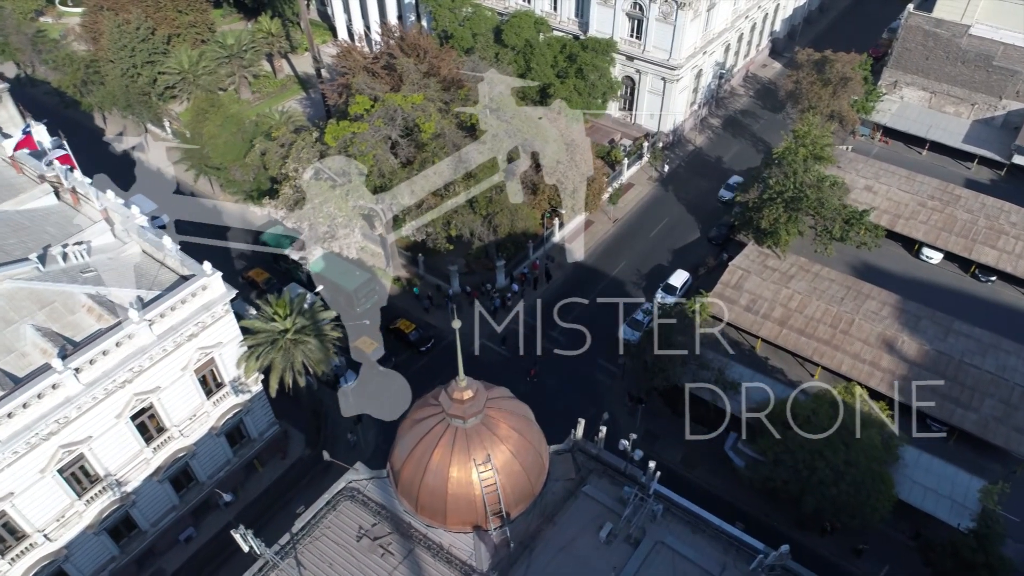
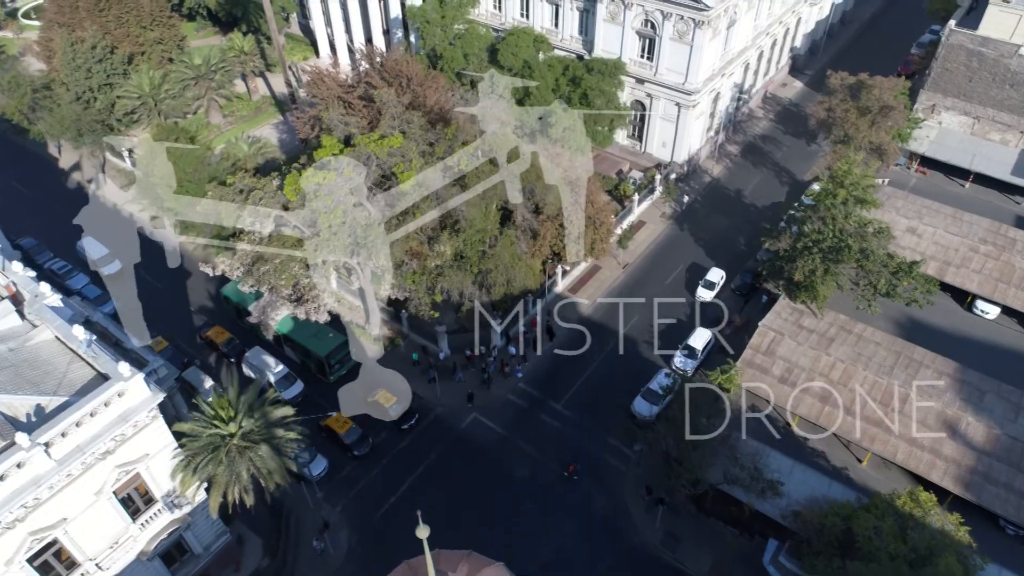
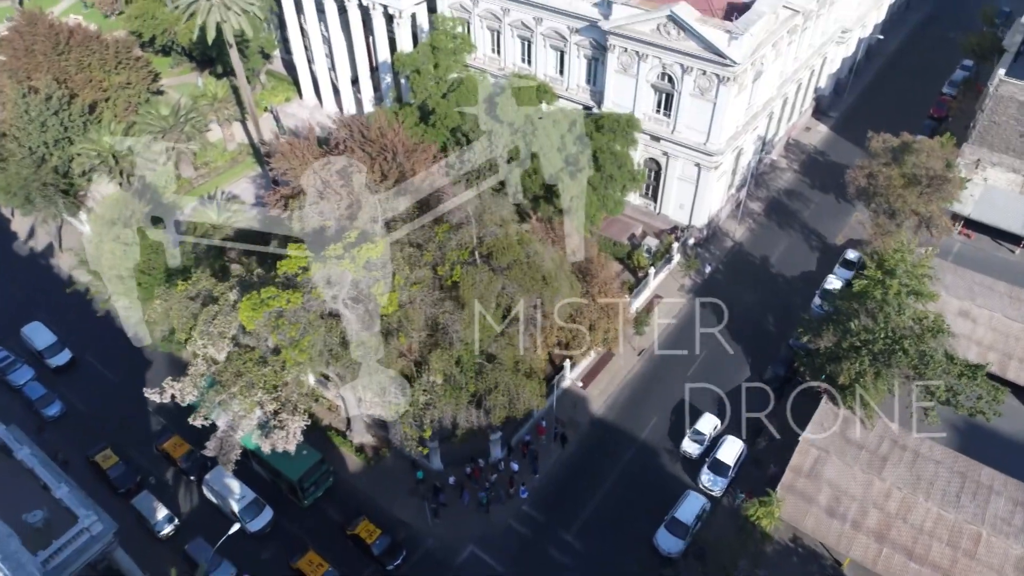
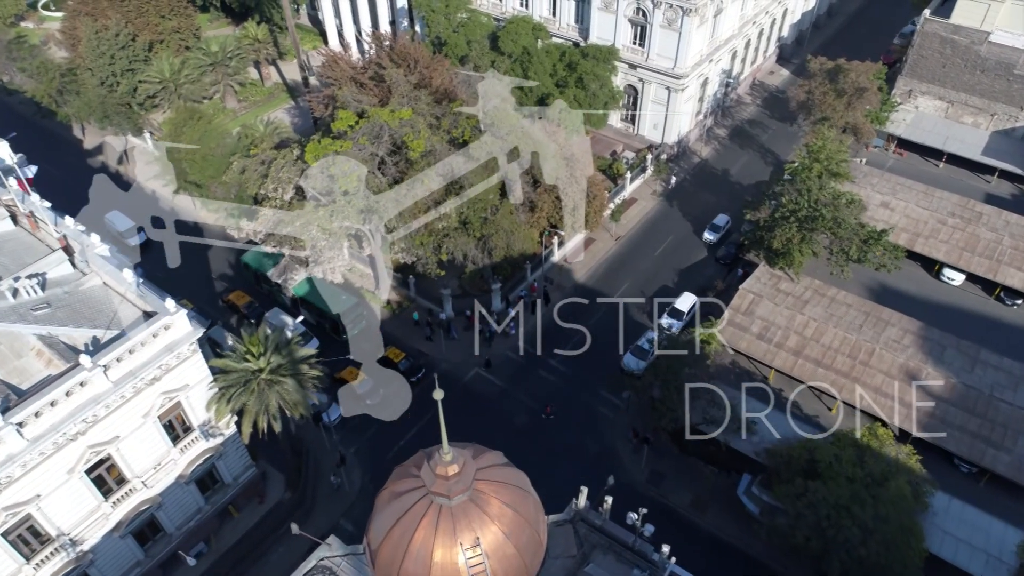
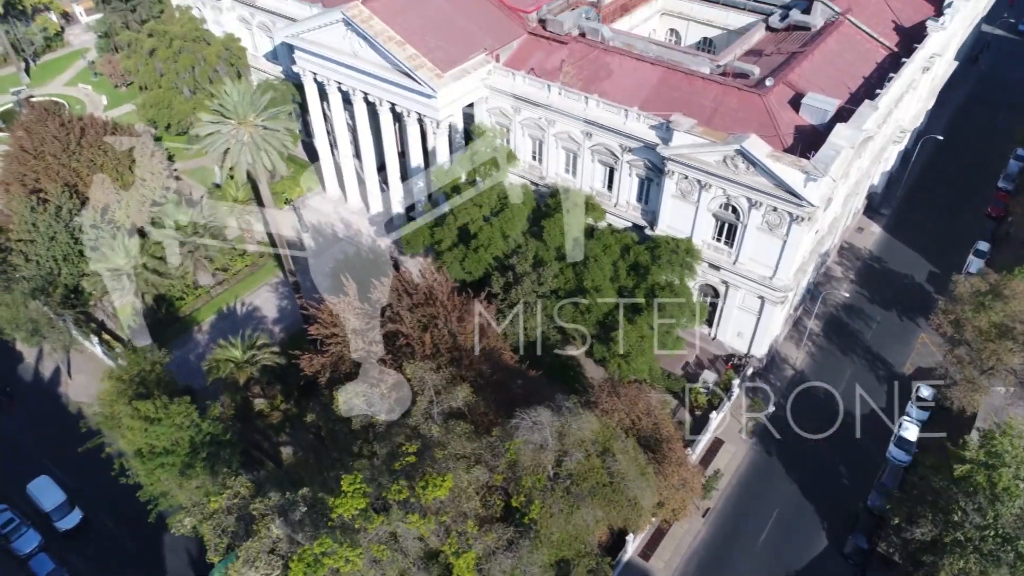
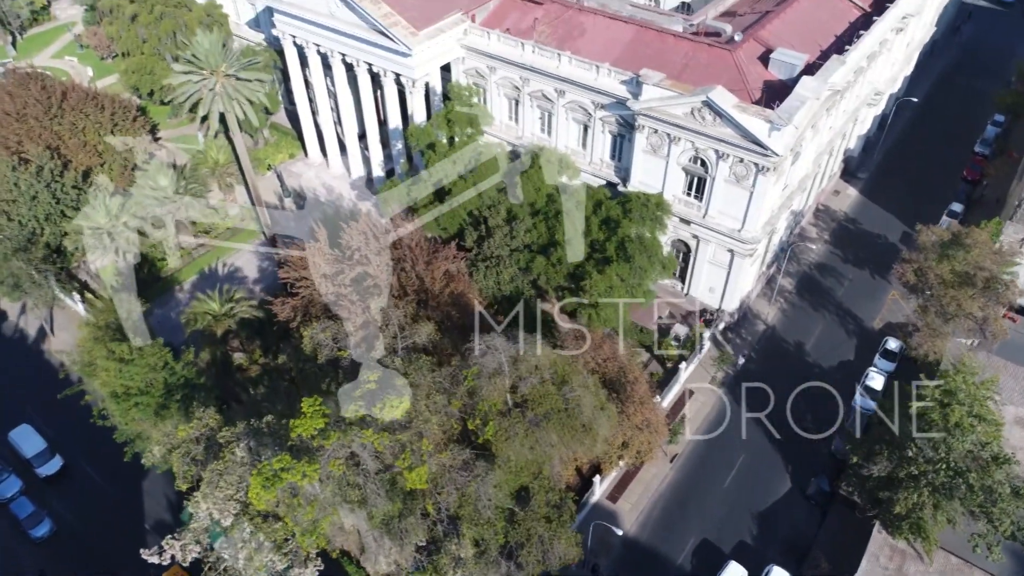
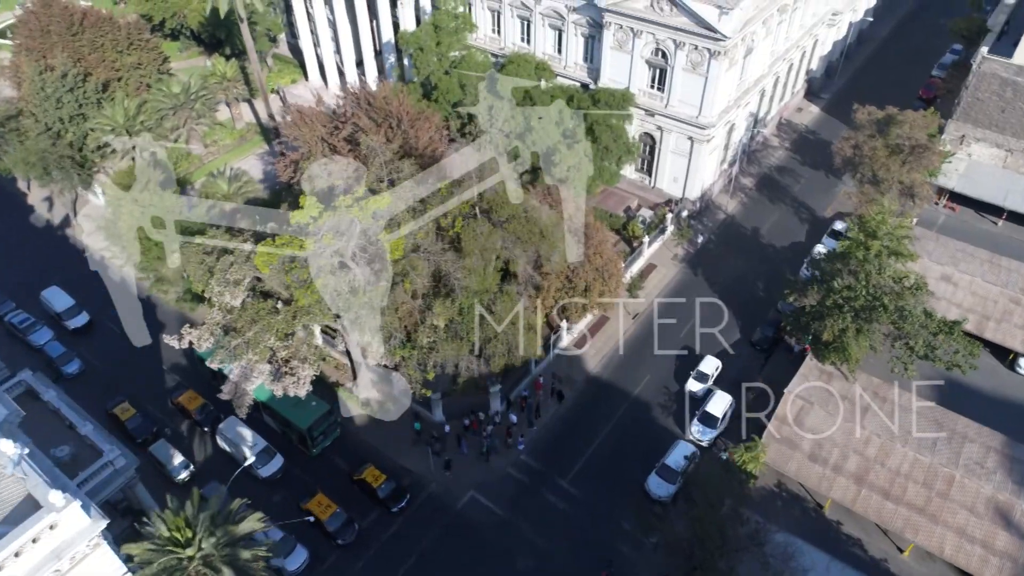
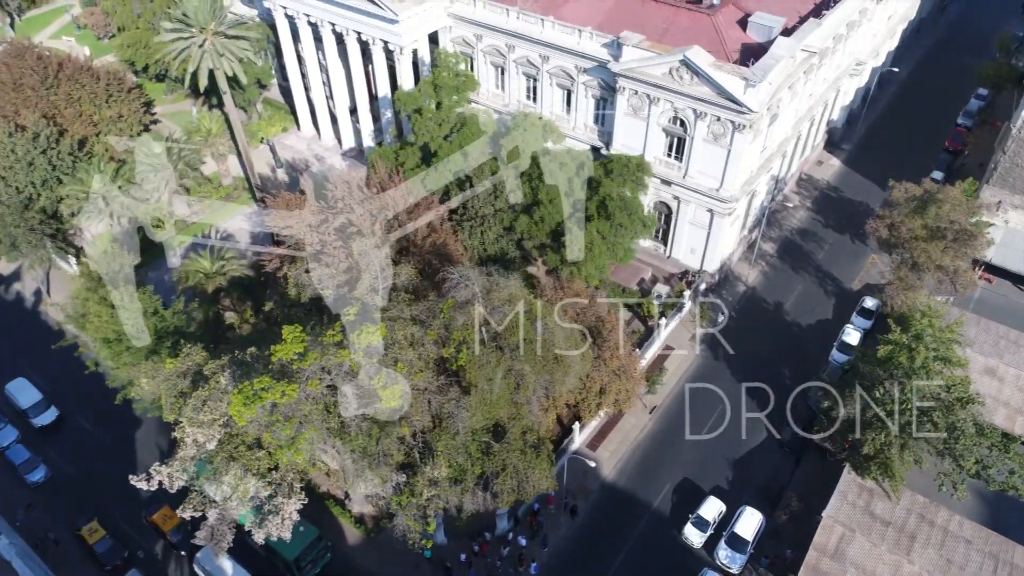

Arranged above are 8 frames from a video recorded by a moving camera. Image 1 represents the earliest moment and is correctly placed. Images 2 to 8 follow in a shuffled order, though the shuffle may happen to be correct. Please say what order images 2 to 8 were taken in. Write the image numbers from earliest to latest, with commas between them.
4, 2, 7, 3, 8, 6, 5
